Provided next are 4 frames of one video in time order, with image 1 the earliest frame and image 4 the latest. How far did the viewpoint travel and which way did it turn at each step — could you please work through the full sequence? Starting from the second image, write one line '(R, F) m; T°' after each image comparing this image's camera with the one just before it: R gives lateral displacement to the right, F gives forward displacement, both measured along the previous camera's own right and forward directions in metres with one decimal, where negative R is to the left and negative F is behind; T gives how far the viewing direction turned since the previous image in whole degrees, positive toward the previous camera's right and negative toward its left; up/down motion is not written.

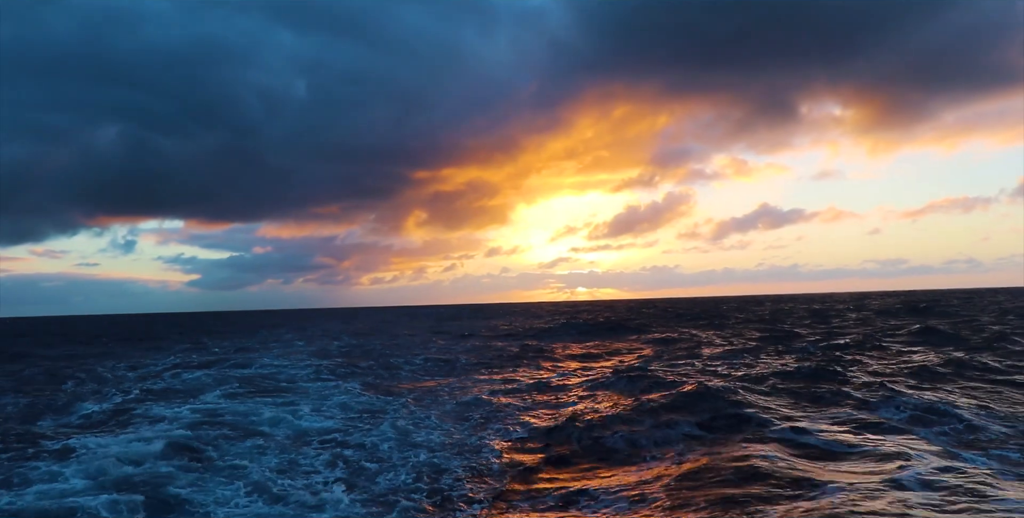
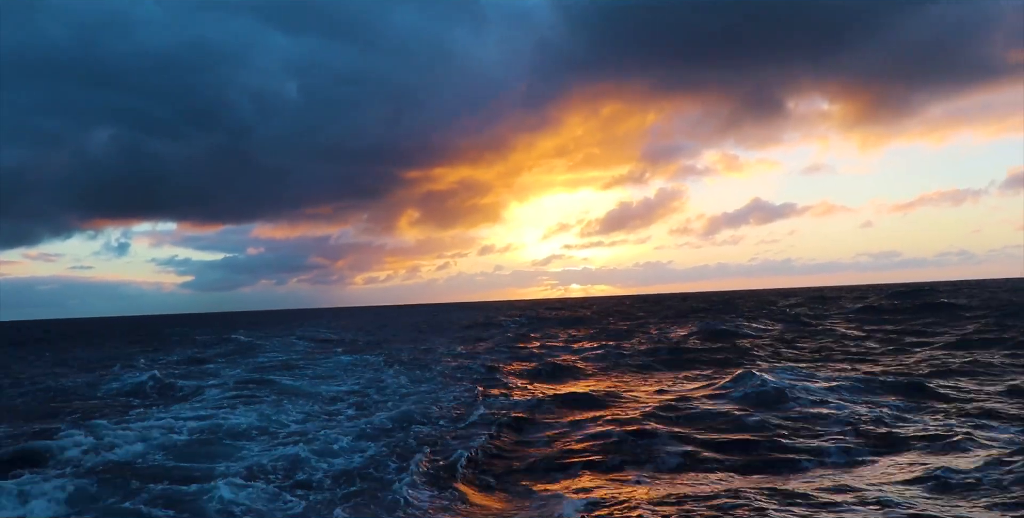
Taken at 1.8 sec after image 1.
(-2.8, -1.1) m; +1°
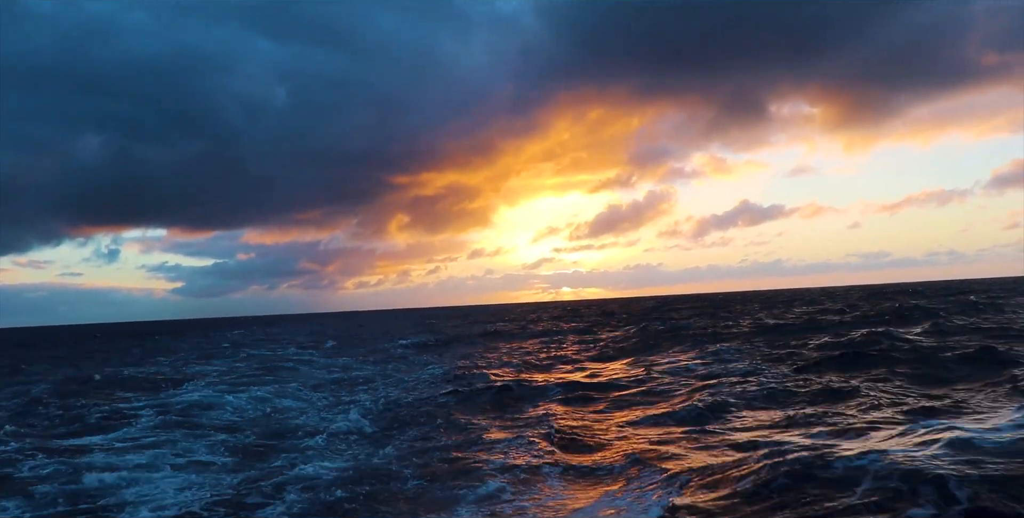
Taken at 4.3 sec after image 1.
(-0.4, -4.1) m; +1°
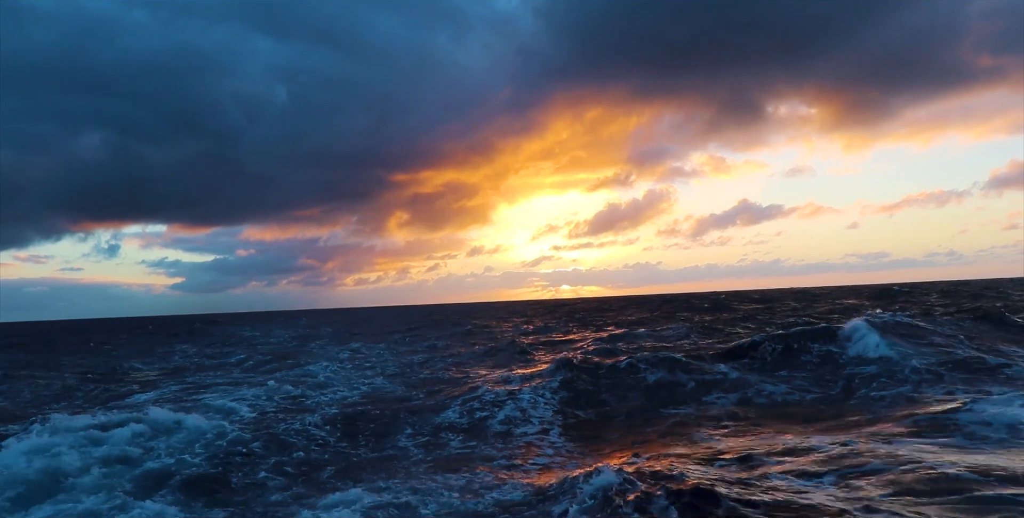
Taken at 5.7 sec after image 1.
(-1.2, -0.2) m; 0°
